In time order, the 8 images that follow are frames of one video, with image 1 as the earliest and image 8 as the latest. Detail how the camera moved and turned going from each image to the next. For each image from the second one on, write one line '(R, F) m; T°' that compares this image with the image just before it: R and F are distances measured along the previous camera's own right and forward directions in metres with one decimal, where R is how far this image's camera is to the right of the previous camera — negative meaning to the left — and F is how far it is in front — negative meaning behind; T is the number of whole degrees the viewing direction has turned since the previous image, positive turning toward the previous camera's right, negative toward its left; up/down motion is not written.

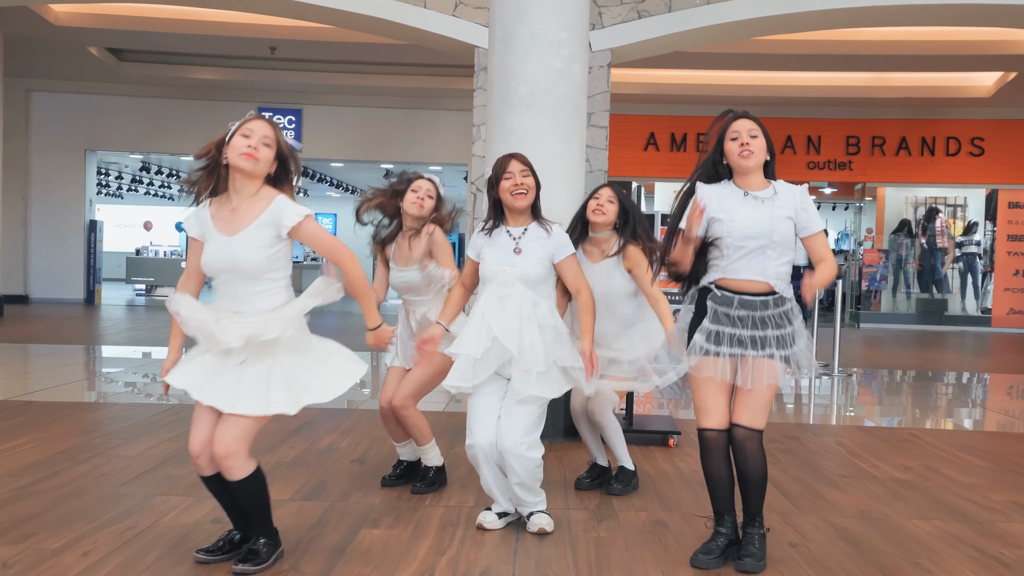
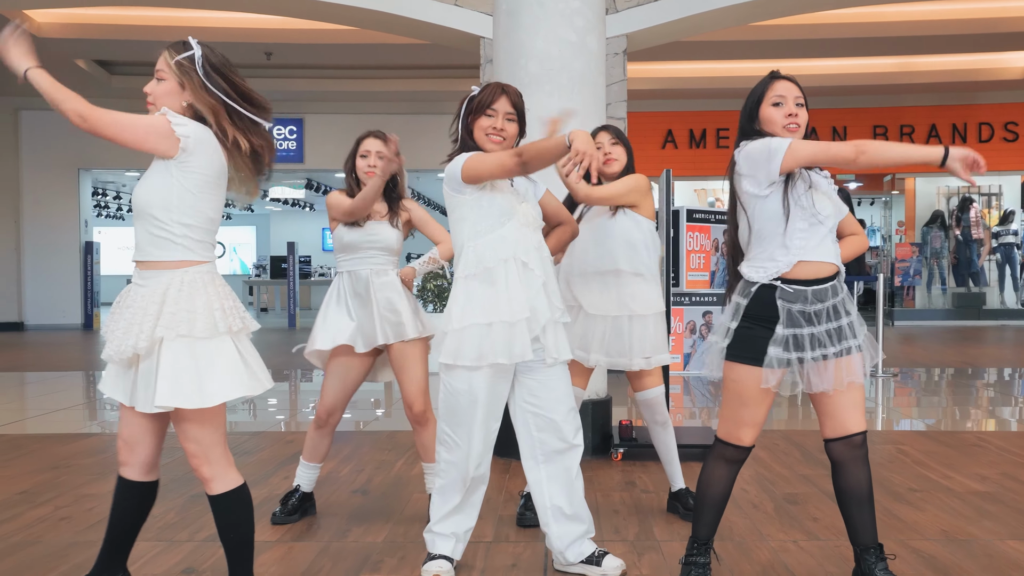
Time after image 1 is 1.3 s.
(0.0, +0.4) m; -1°
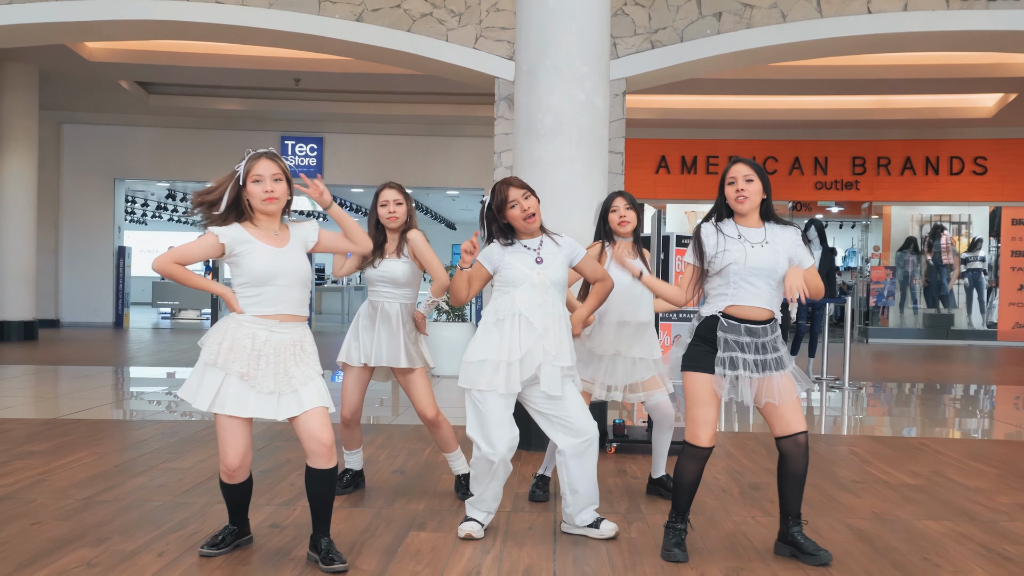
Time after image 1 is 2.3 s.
(-0.1, -0.7) m; 0°
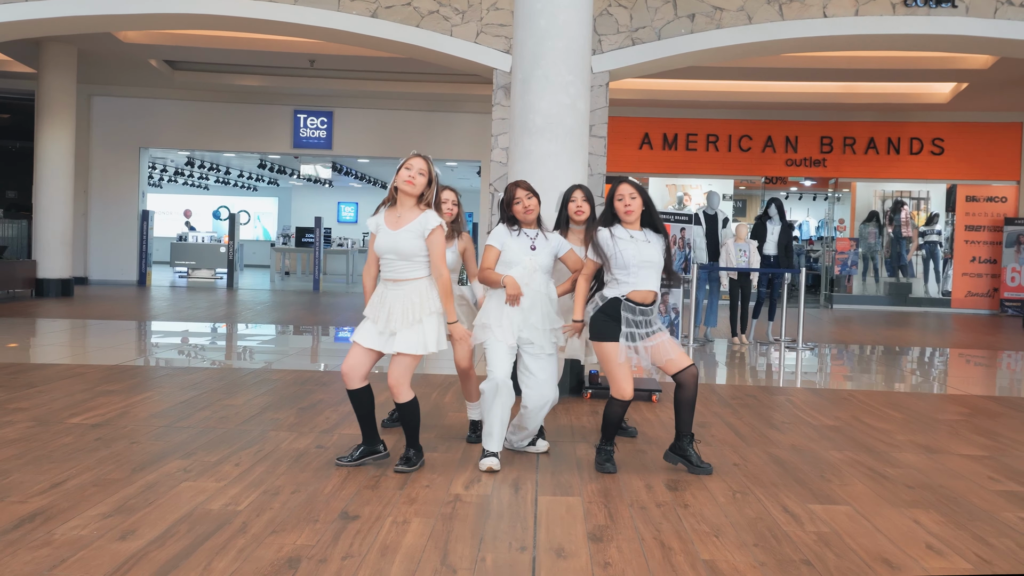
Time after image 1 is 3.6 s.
(0.0, -0.8) m; 0°
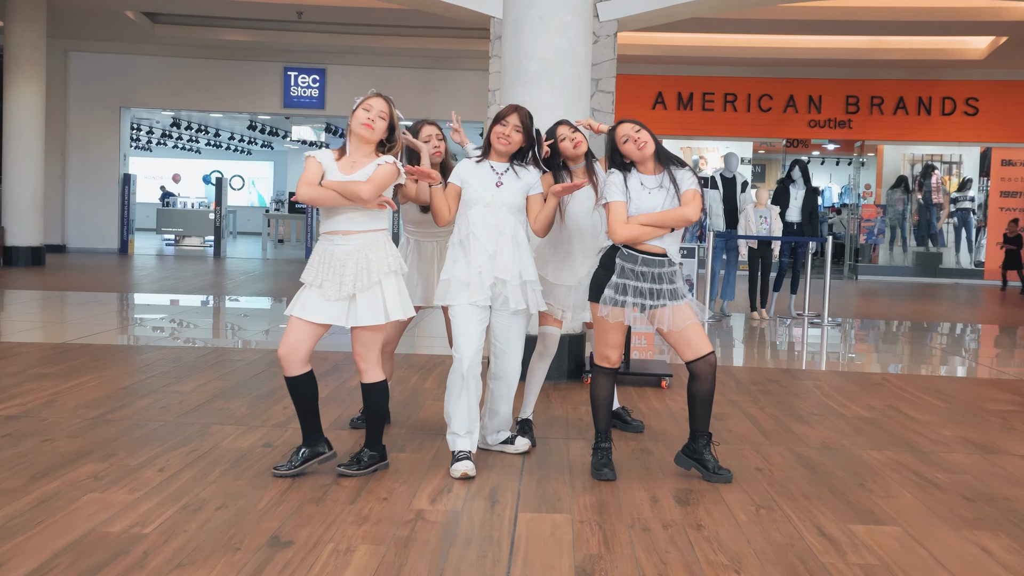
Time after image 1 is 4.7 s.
(+0.1, +0.6) m; -1°
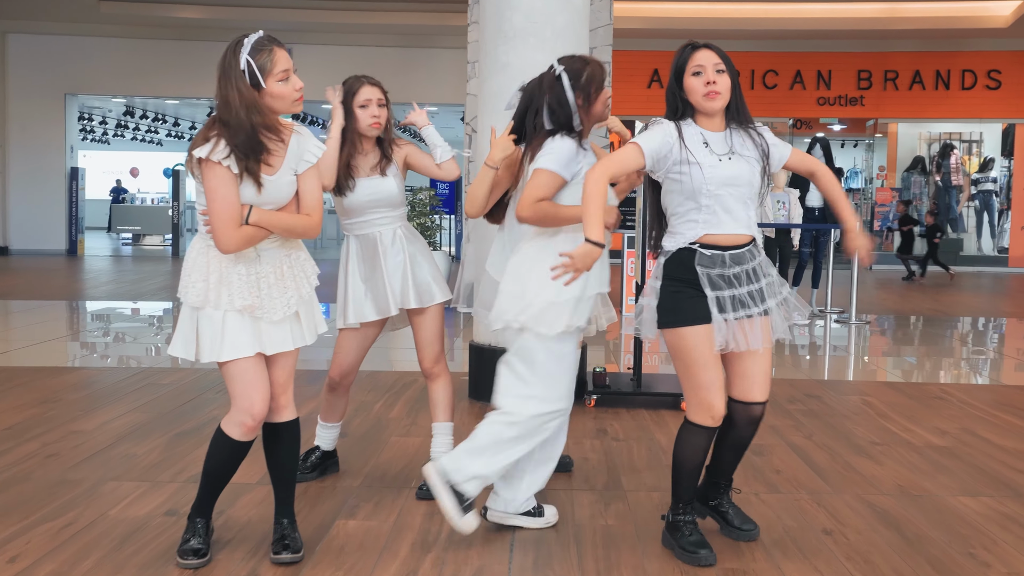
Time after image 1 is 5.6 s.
(0.0, +0.8) m; +1°
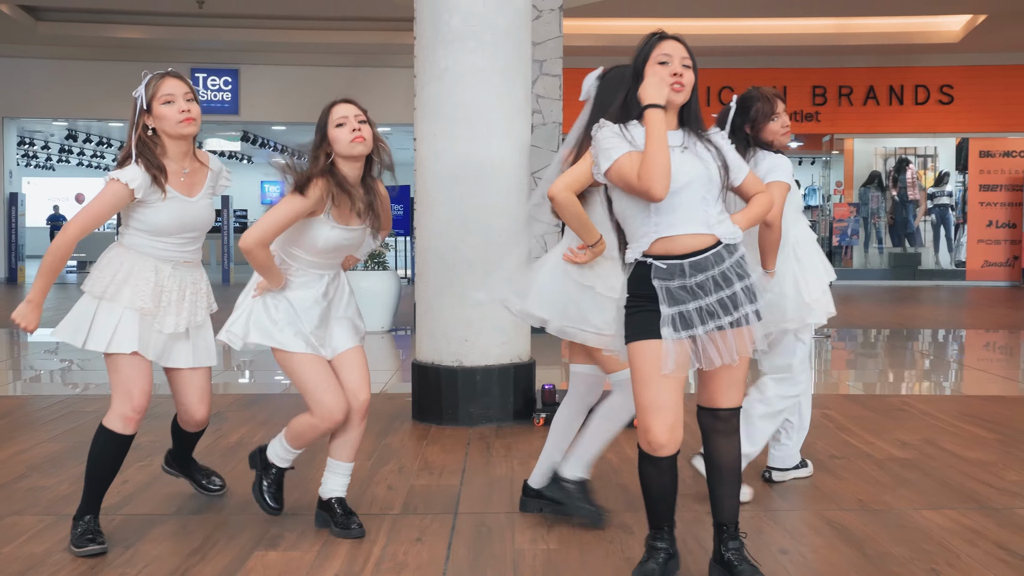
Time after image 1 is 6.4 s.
(+0.1, +0.2) m; +2°
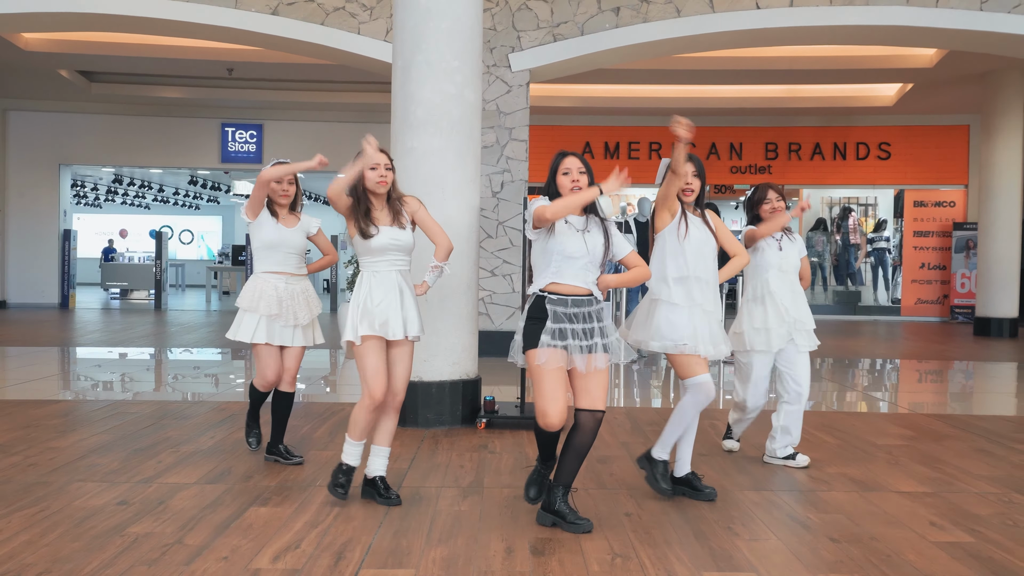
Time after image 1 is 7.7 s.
(+0.3, -0.9) m; -2°
